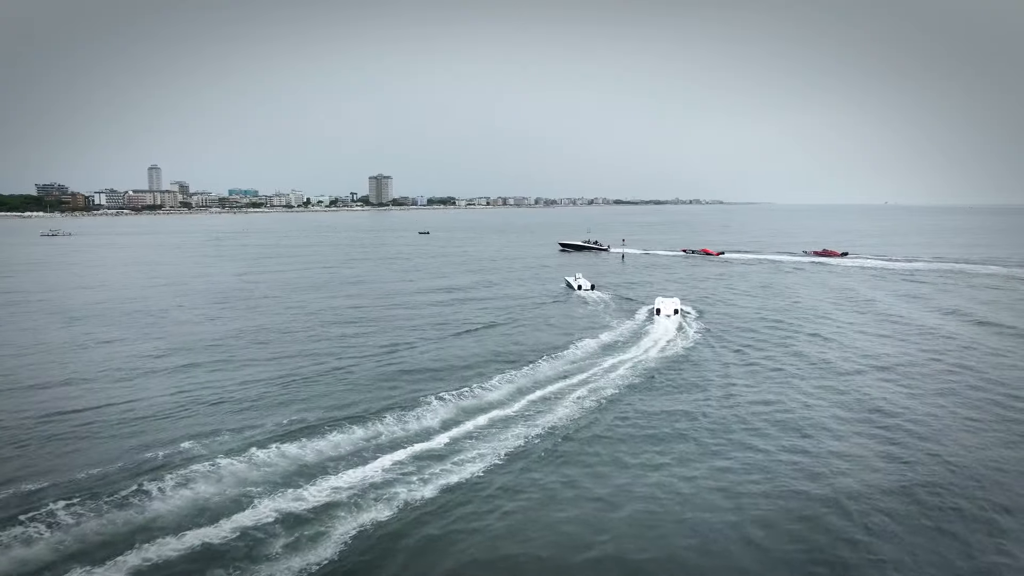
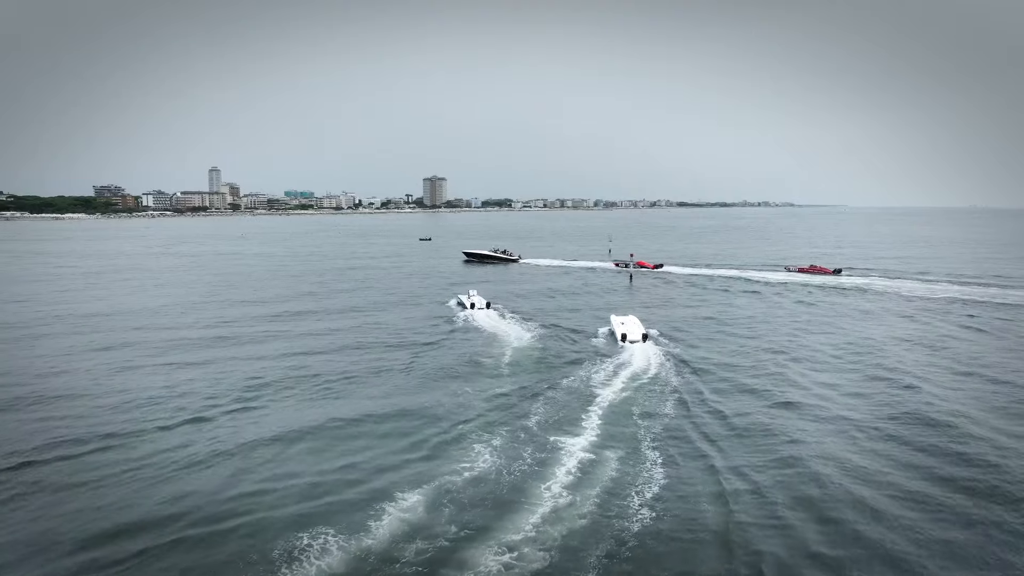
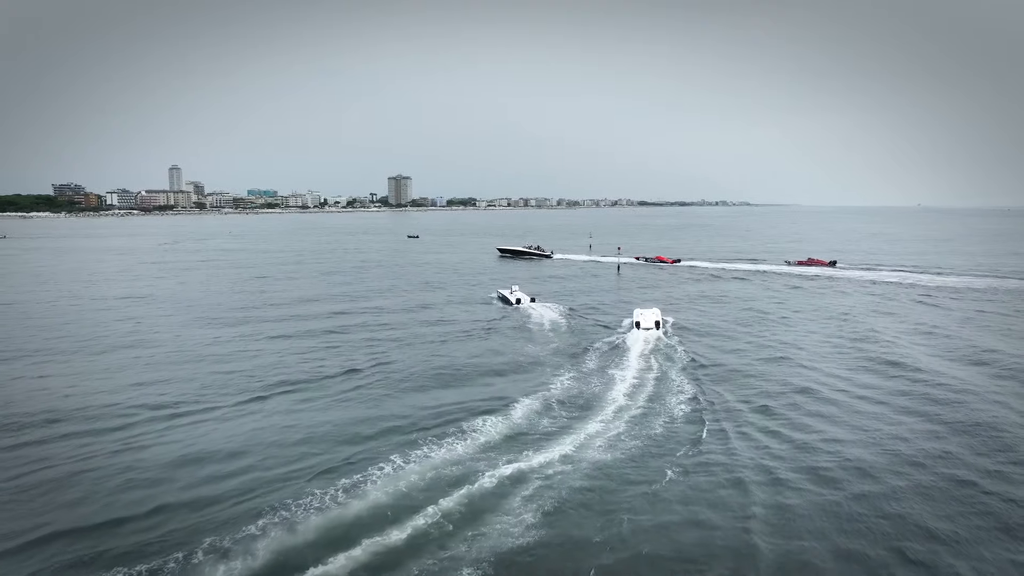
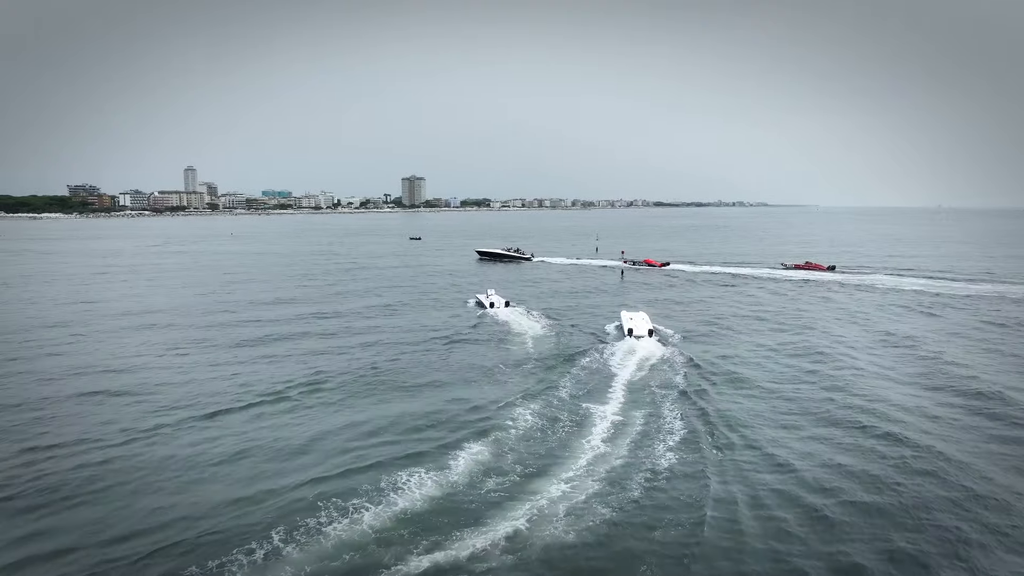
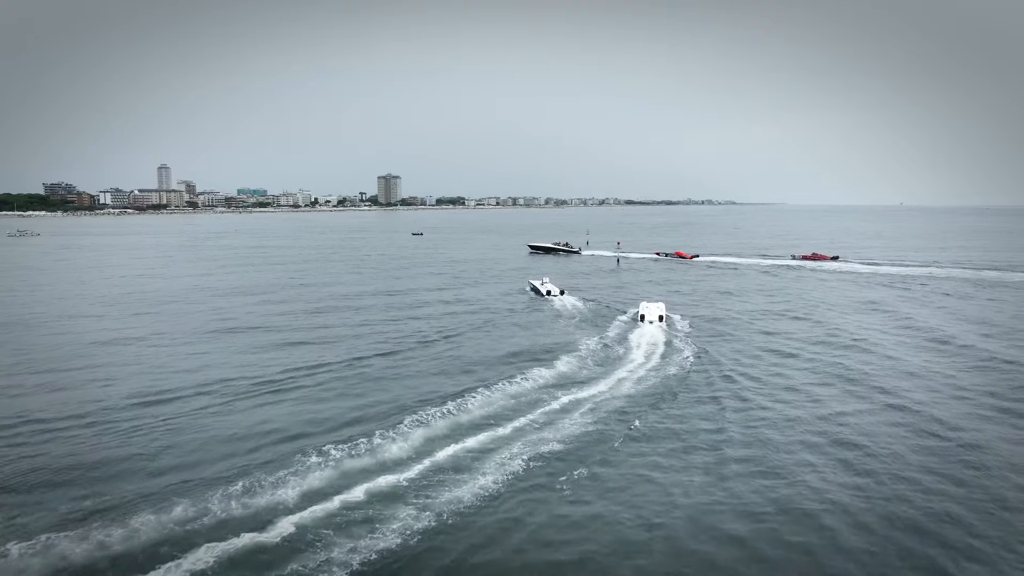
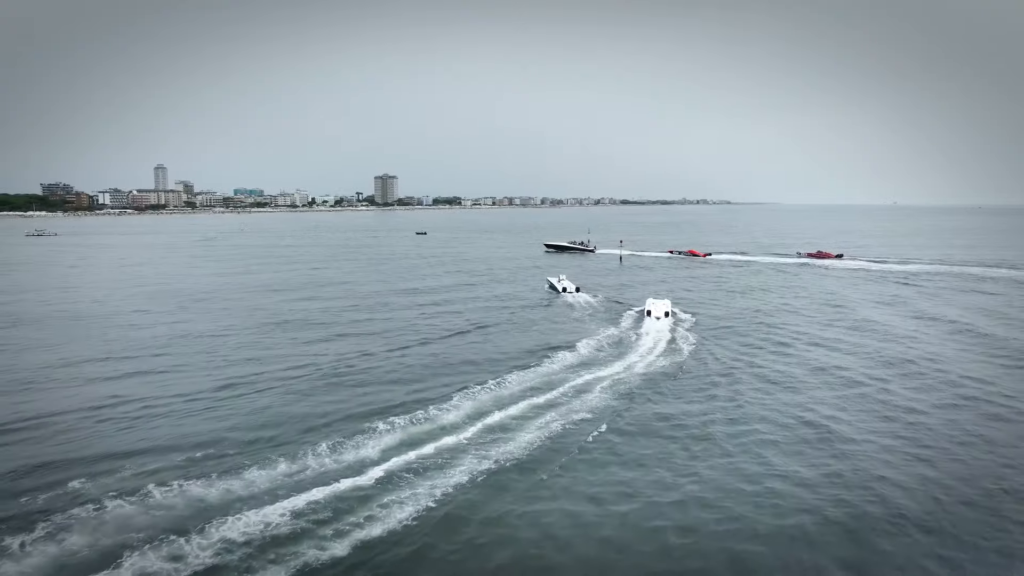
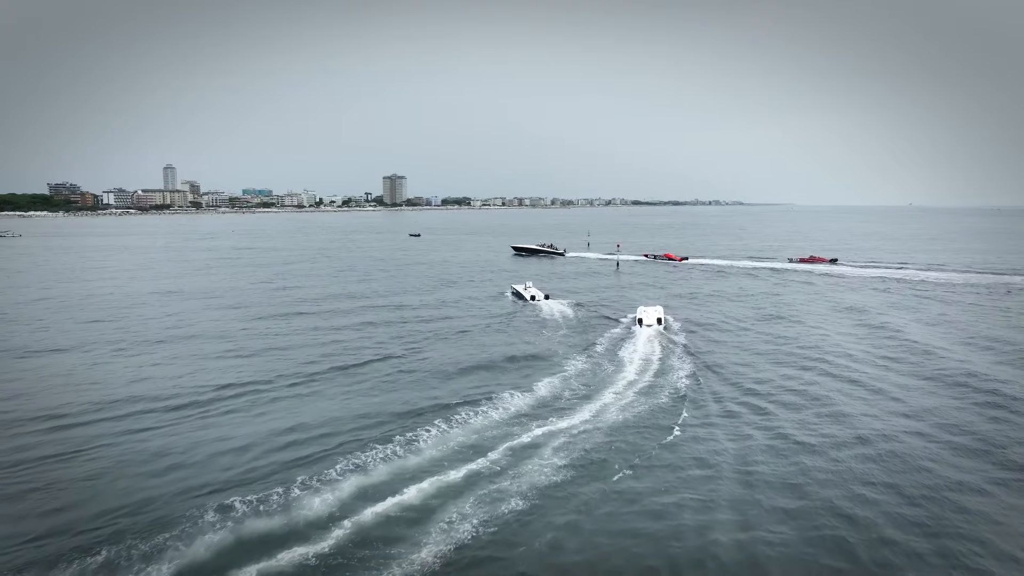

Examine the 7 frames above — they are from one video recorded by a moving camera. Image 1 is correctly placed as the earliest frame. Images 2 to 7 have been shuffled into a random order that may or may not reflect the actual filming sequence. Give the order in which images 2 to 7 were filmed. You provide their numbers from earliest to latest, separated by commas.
6, 5, 7, 3, 4, 2
